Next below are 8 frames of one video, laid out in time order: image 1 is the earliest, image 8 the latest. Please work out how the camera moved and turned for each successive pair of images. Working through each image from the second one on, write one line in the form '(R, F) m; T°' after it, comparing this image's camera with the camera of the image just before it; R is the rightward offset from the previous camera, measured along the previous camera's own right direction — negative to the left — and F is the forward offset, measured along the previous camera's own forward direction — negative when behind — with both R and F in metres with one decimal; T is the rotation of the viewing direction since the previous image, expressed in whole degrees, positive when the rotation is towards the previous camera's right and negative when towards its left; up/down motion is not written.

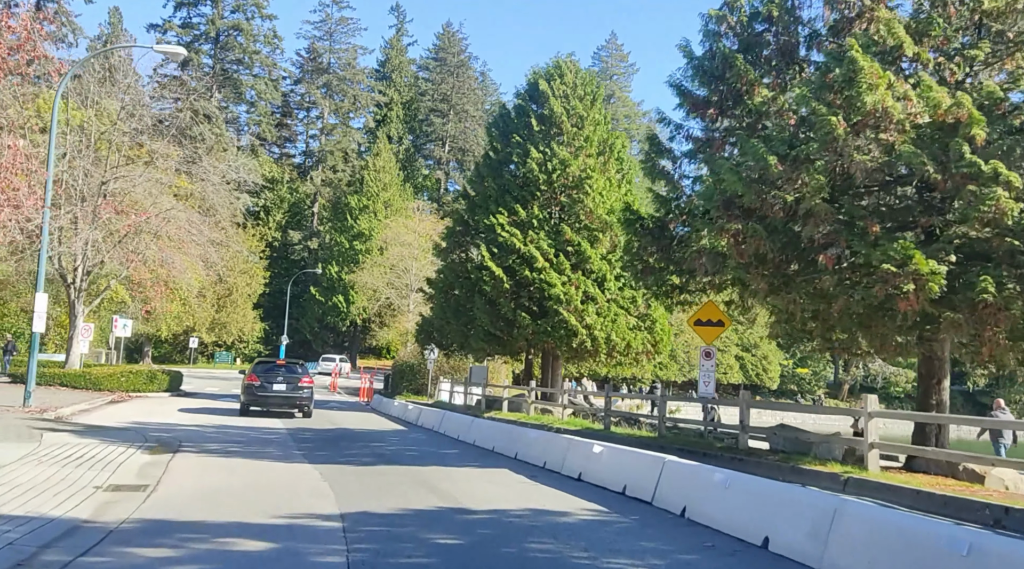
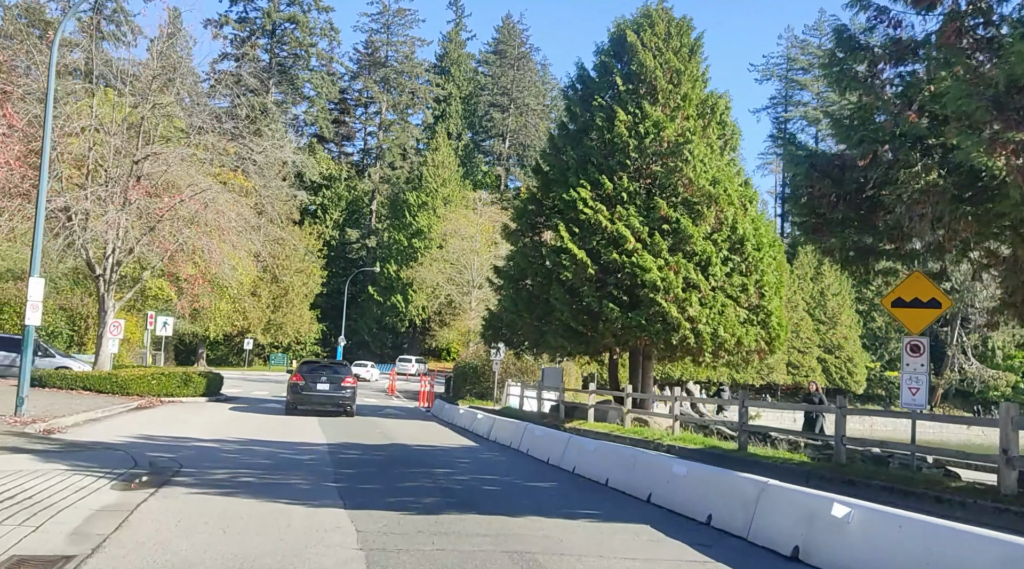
(-0.6, +4.4) m; -3°
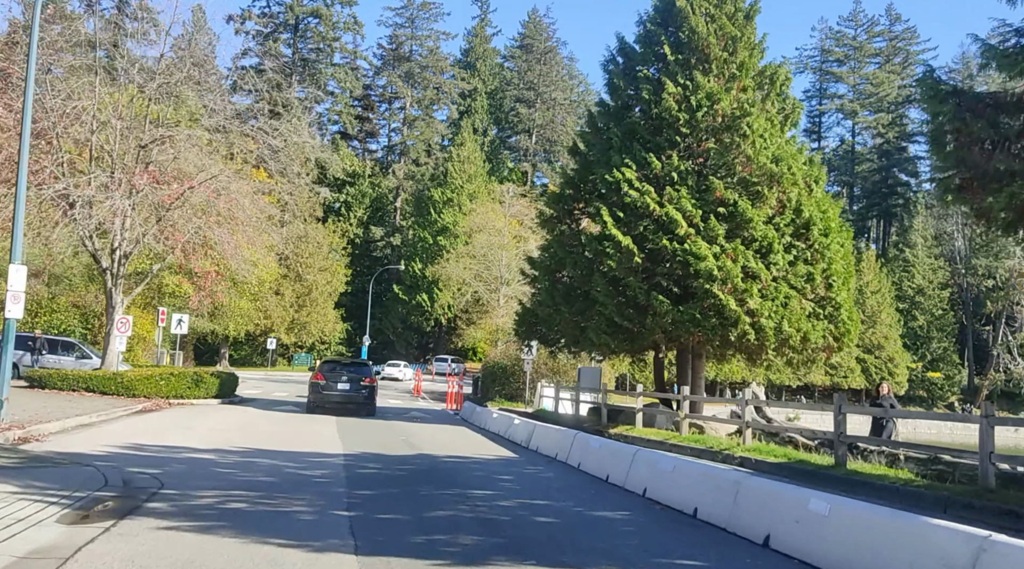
(-0.3, +2.3) m; -1°
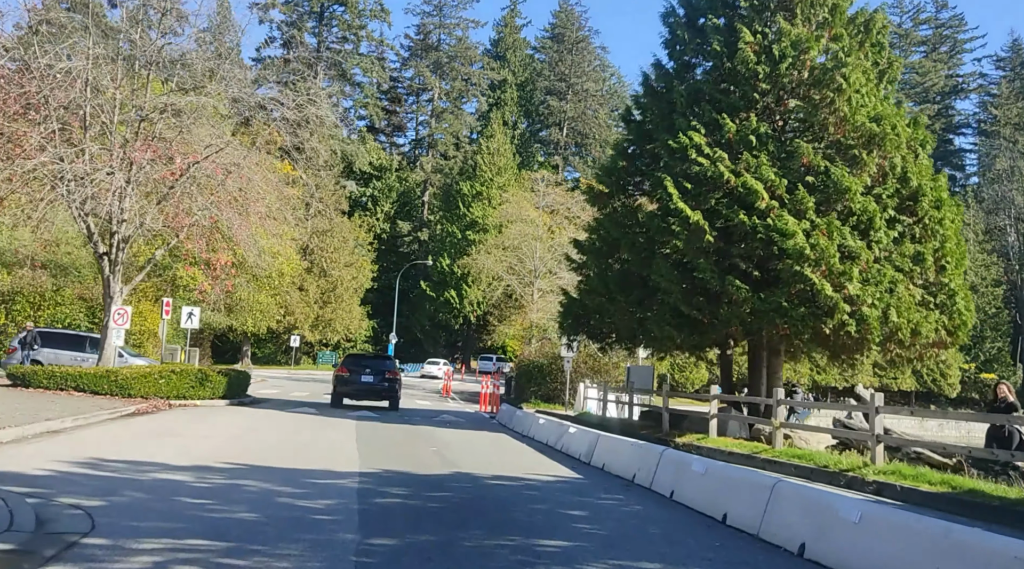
(-0.4, +3.3) m; -1°
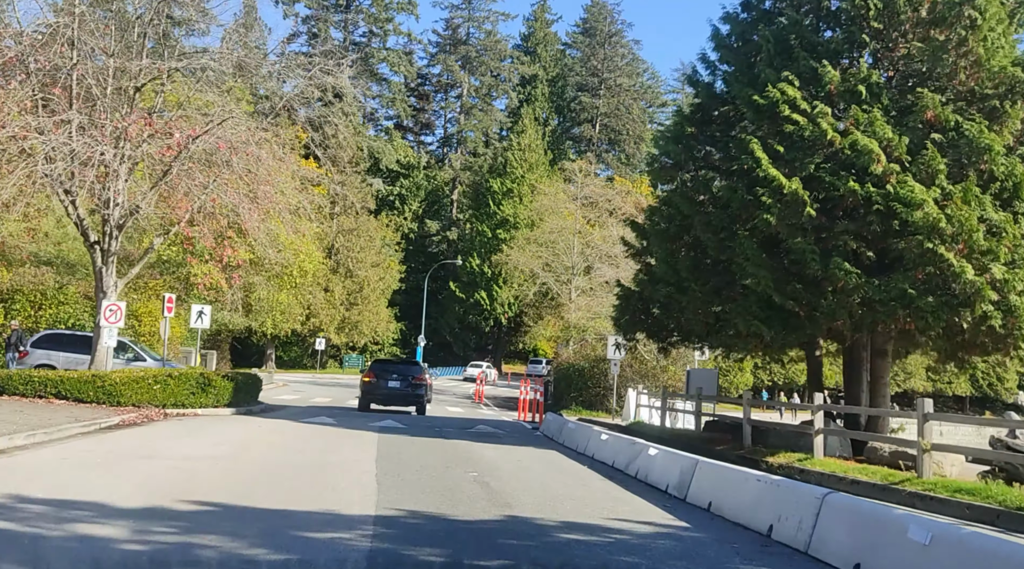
(-0.4, +3.4) m; -1°
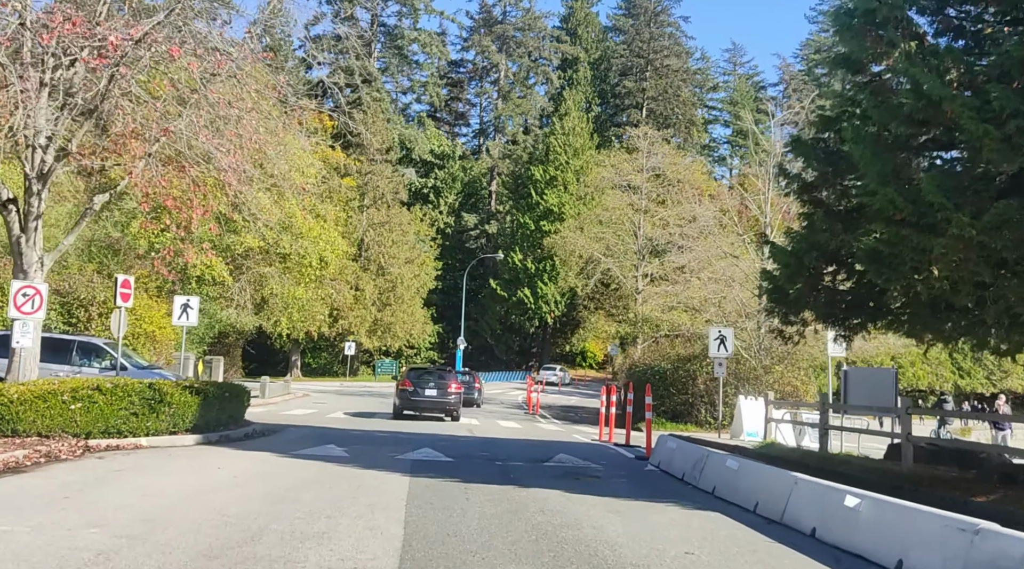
(-0.8, +7.3) m; -2°
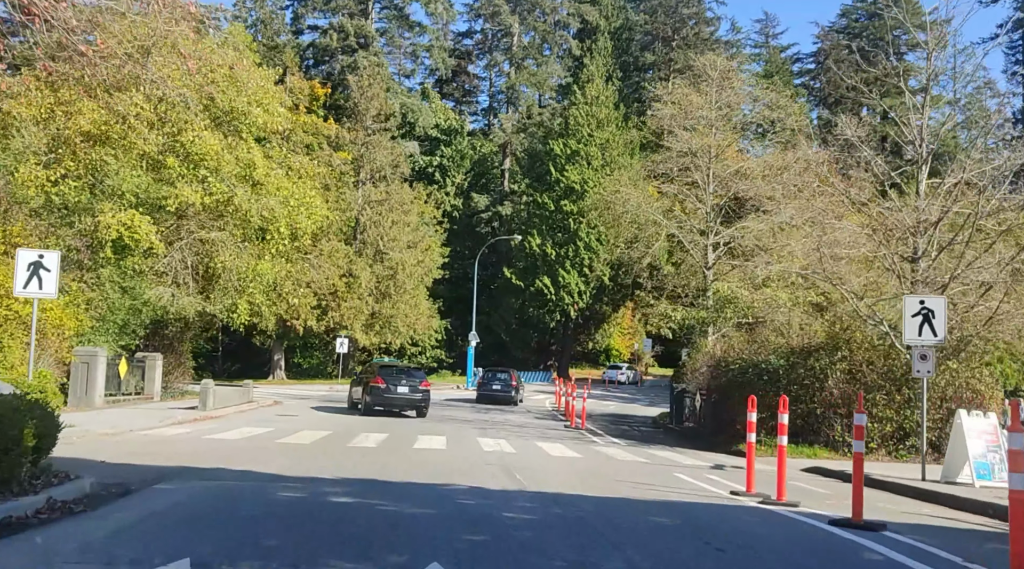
(-0.8, +9.9) m; 0°
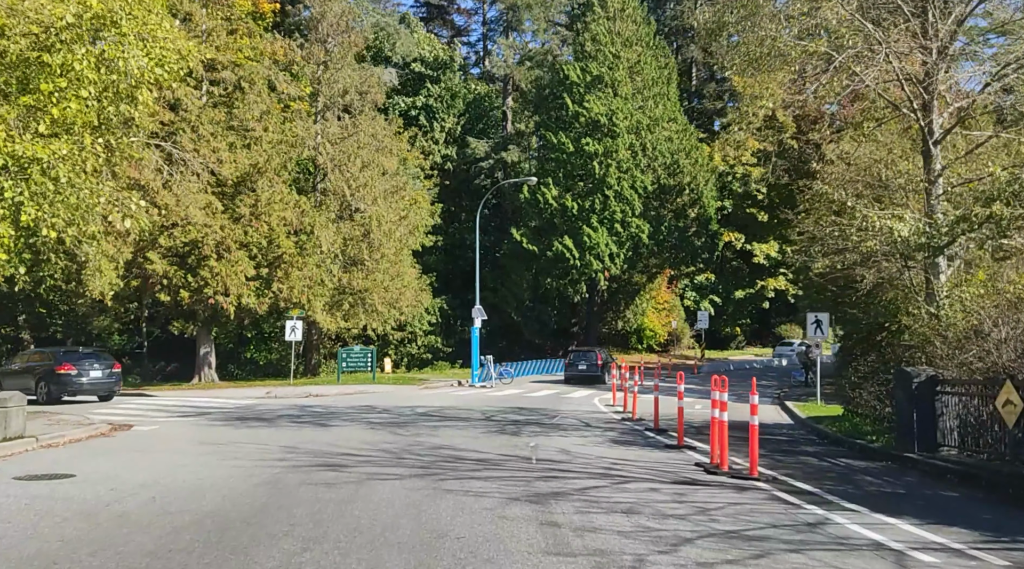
(-0.8, +15.7) m; 0°
